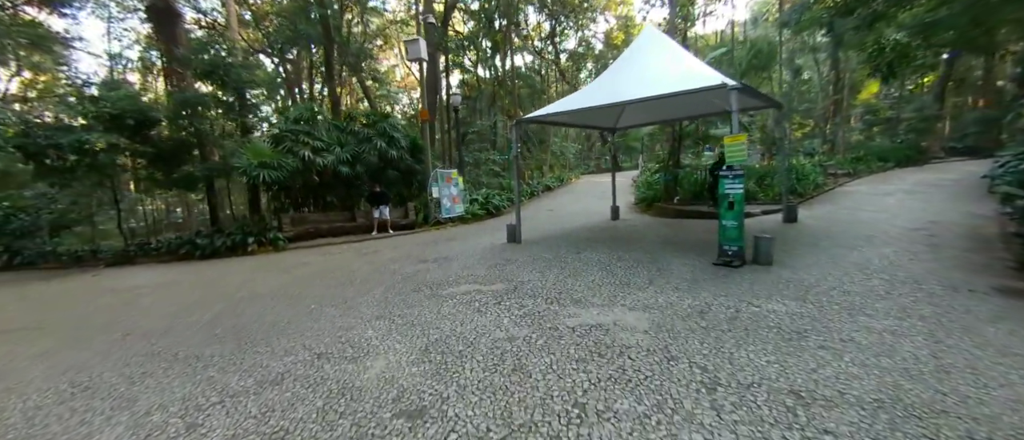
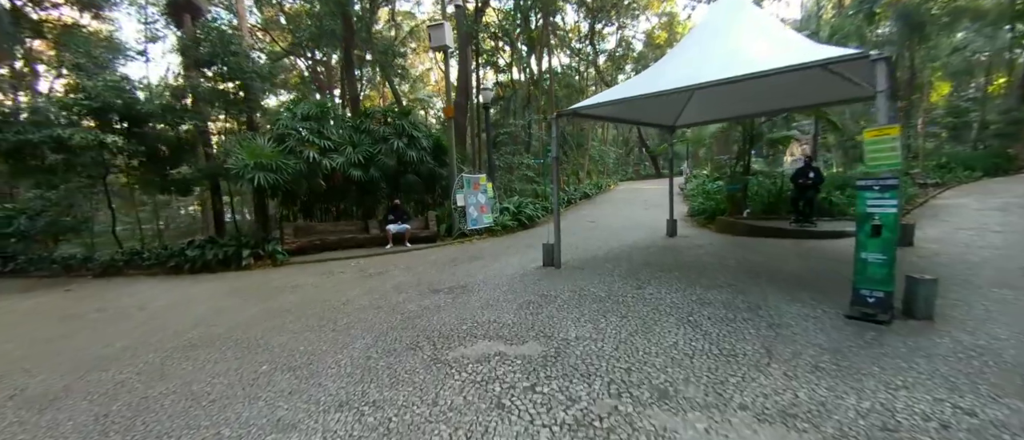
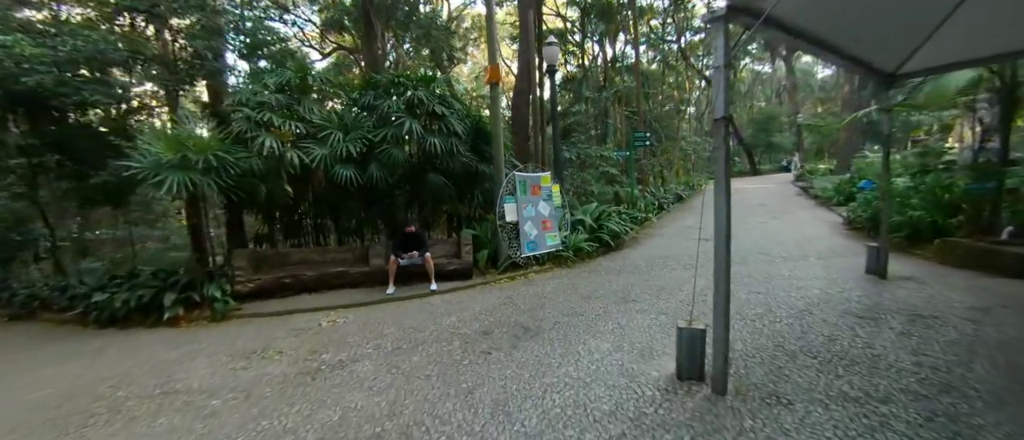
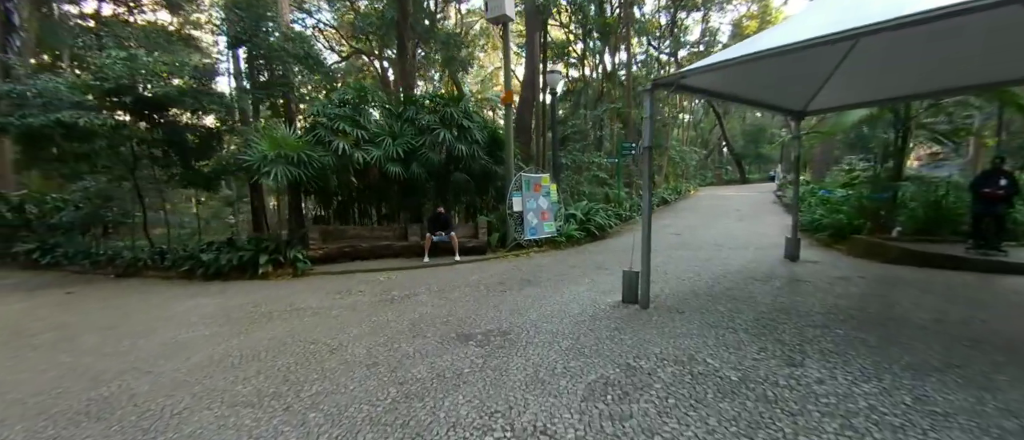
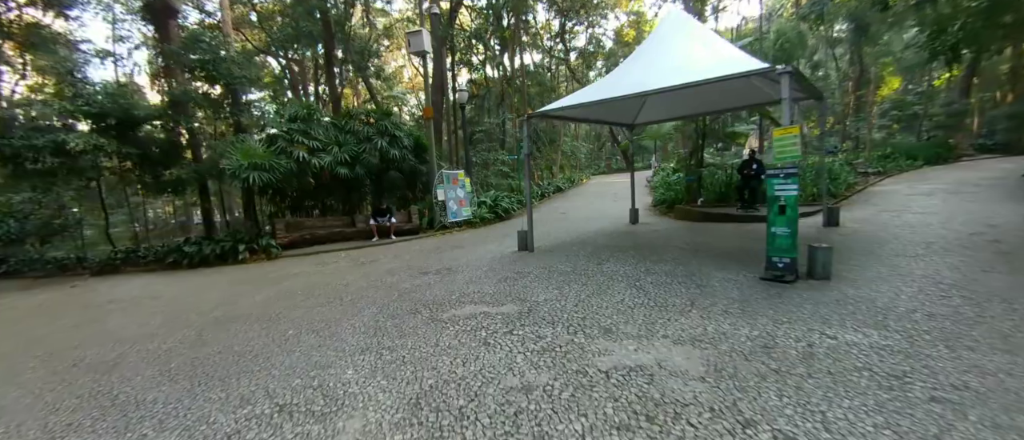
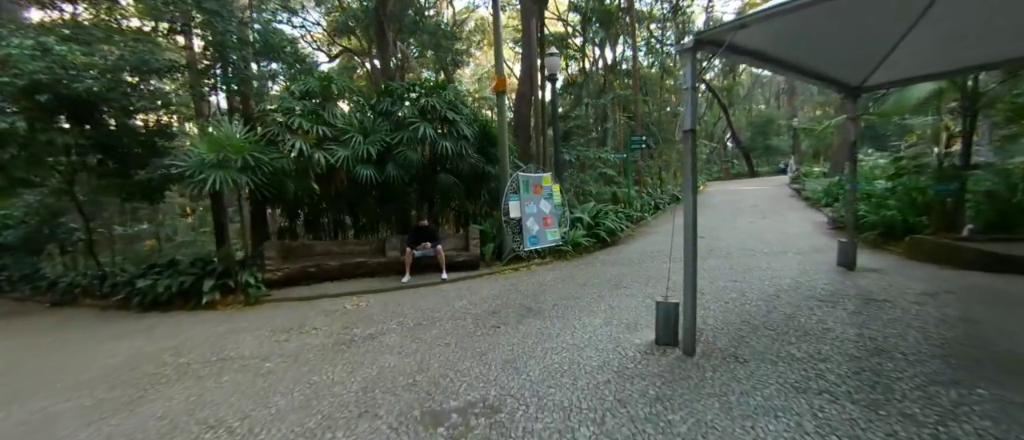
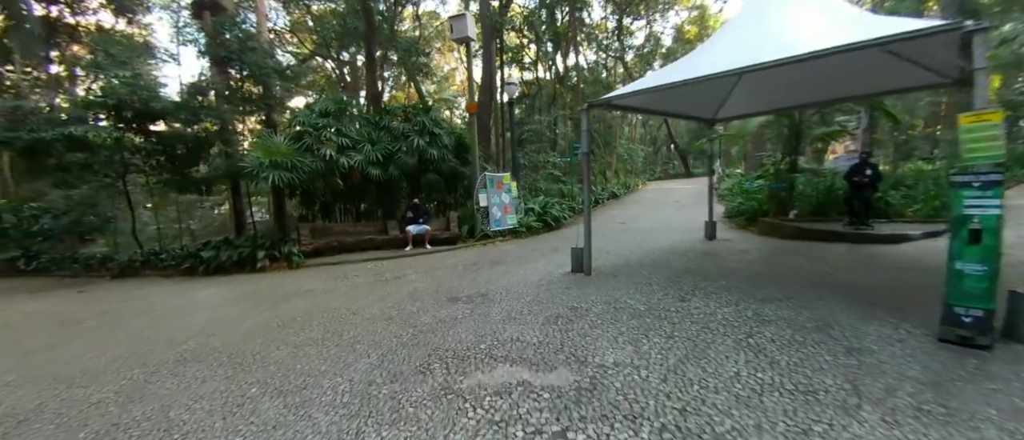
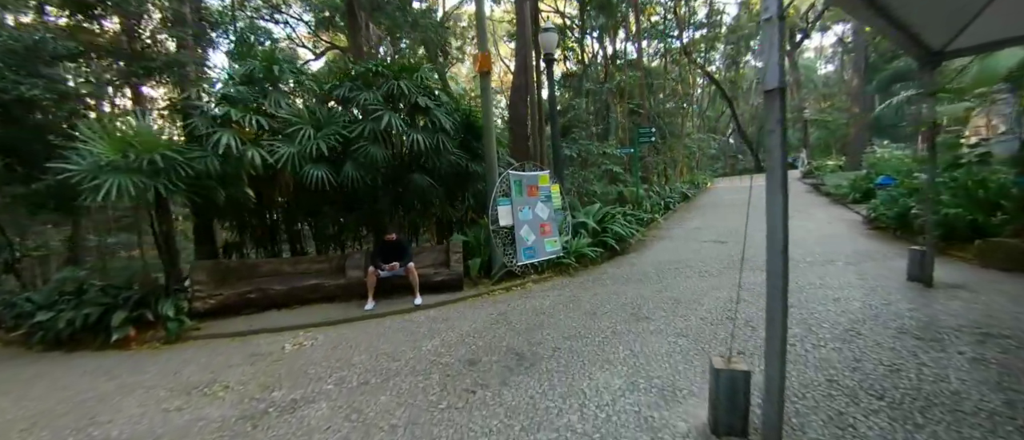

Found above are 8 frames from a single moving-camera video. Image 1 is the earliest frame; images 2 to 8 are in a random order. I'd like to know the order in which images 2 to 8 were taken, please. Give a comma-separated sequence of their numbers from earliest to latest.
5, 2, 7, 4, 6, 3, 8
